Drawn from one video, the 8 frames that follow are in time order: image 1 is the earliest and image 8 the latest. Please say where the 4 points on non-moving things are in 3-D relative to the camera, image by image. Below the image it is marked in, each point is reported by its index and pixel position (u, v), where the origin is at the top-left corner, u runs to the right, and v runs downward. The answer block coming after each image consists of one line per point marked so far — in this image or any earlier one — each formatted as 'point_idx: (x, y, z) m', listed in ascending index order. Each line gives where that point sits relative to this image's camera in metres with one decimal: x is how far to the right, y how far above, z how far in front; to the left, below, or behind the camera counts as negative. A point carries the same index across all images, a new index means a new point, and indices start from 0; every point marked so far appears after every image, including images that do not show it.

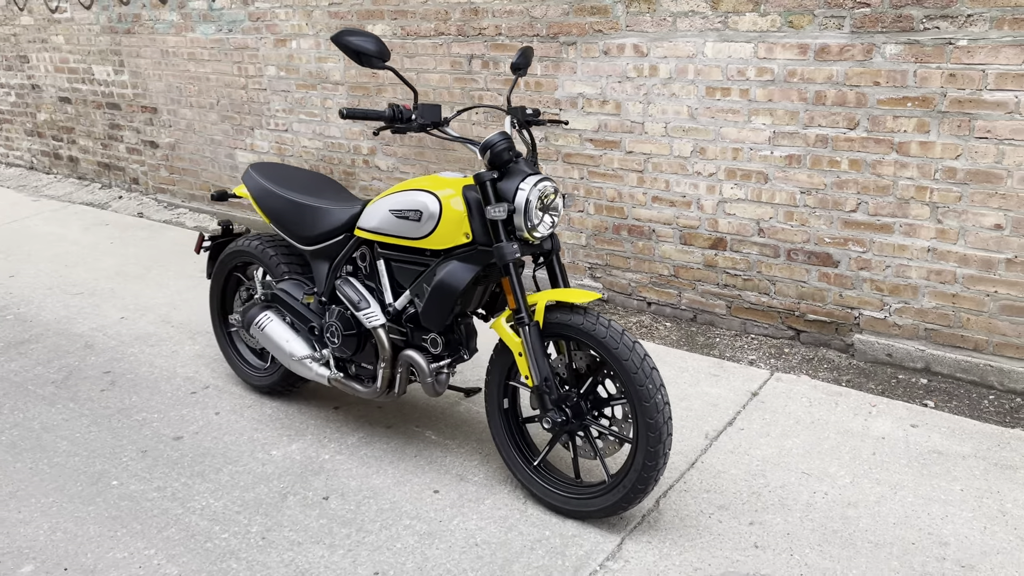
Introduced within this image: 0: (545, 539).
0: (+0.1, -0.7, +2.6) m
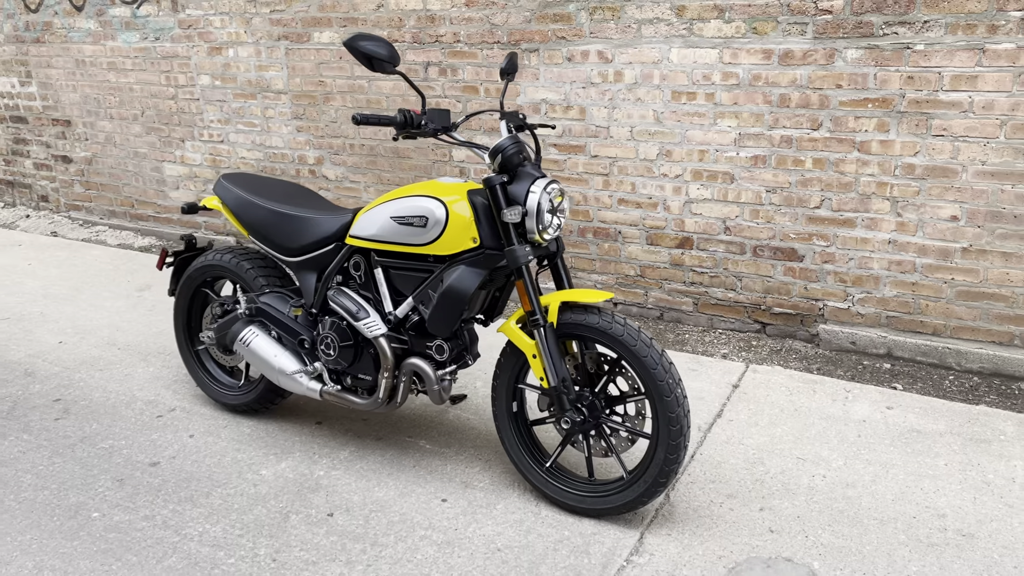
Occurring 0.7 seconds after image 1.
0: (+0.2, -0.7, +2.6) m
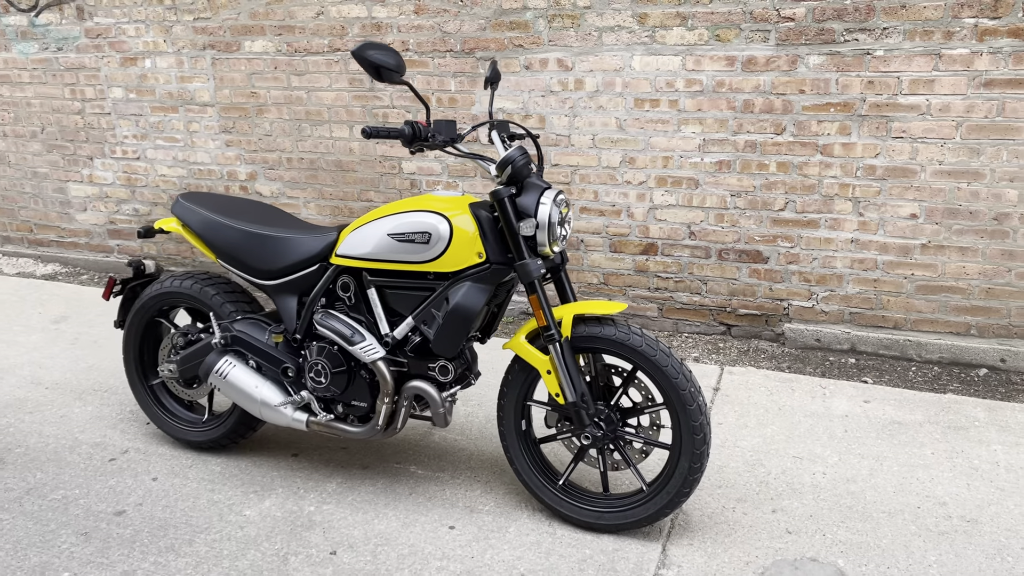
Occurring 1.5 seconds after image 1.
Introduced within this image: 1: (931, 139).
0: (+0.2, -0.8, +2.5) m
1: (+1.5, +0.5, +3.2) m
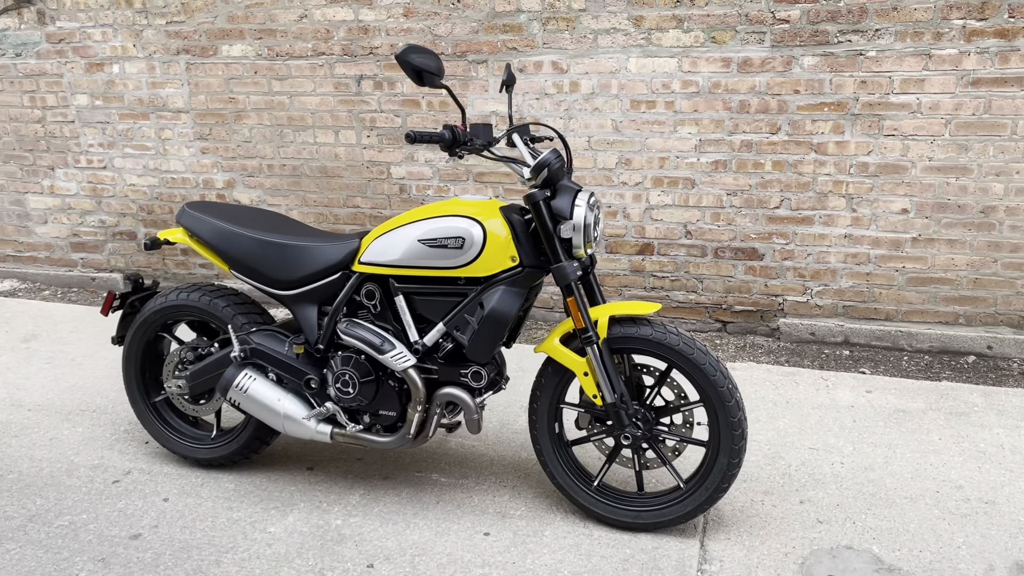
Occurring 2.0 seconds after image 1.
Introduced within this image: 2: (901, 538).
0: (+0.3, -0.8, +2.5) m
1: (+1.6, +0.6, +3.4) m
2: (+1.1, -0.7, +2.6) m
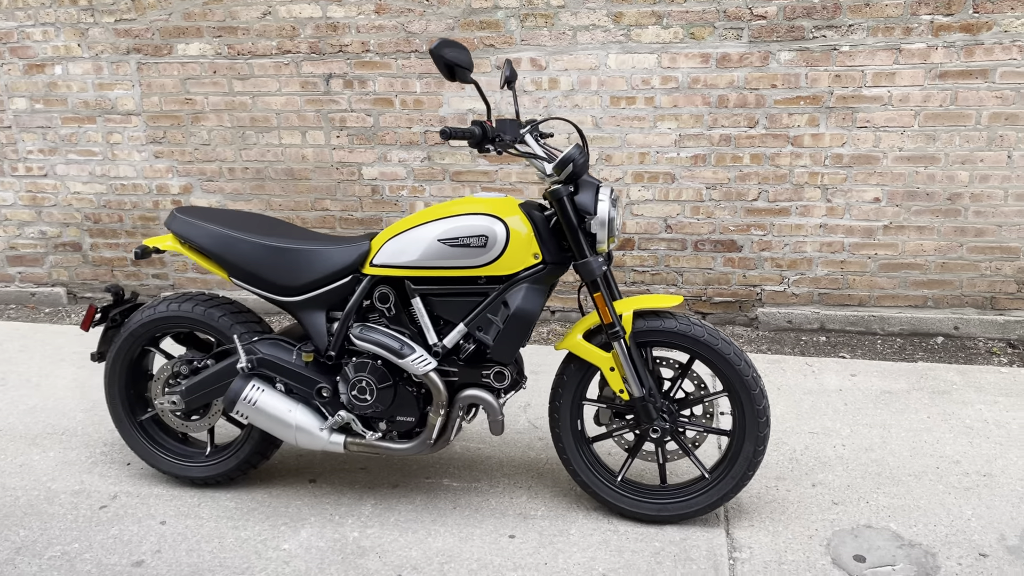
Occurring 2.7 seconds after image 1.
0: (+0.4, -0.8, +2.5) m
1: (+1.5, +0.6, +3.5) m
2: (+1.2, -0.7, +2.6) m
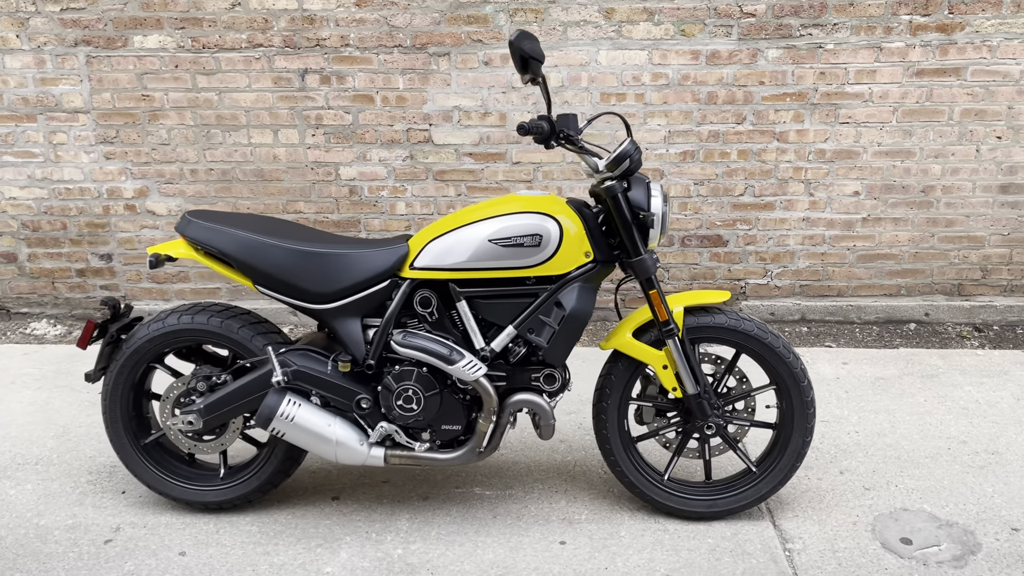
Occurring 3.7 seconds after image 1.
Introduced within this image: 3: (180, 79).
0: (+0.6, -0.7, +2.5) m
1: (+1.5, +0.7, +3.6) m
2: (+1.3, -0.6, +2.8) m
3: (-1.4, +0.9, +3.7) m
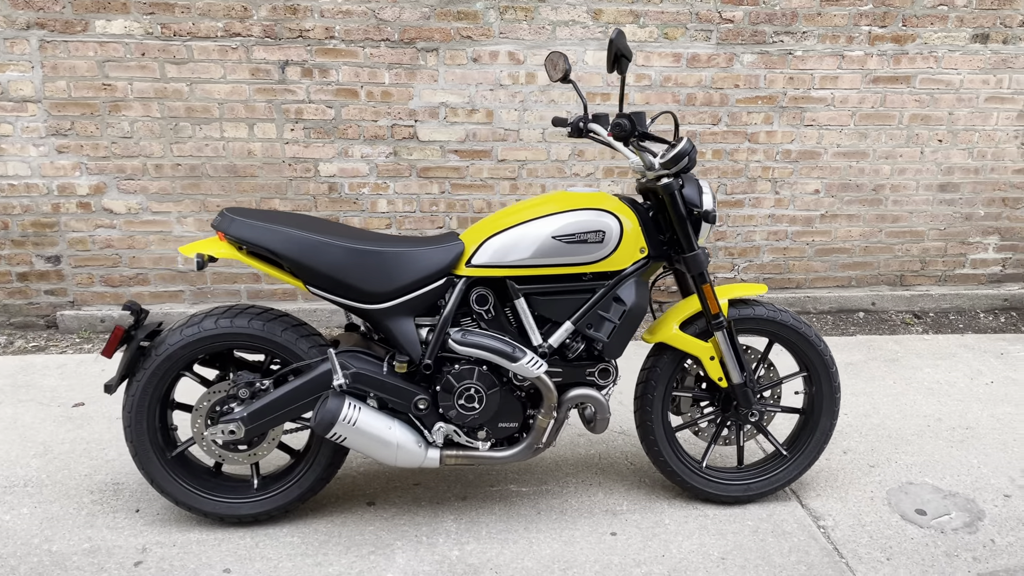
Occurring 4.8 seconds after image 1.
0: (+0.7, -0.7, +2.7) m
1: (+1.4, +0.7, +3.9) m
2: (+1.4, -0.6, +3.0) m
3: (-1.4, +0.9, +3.5) m
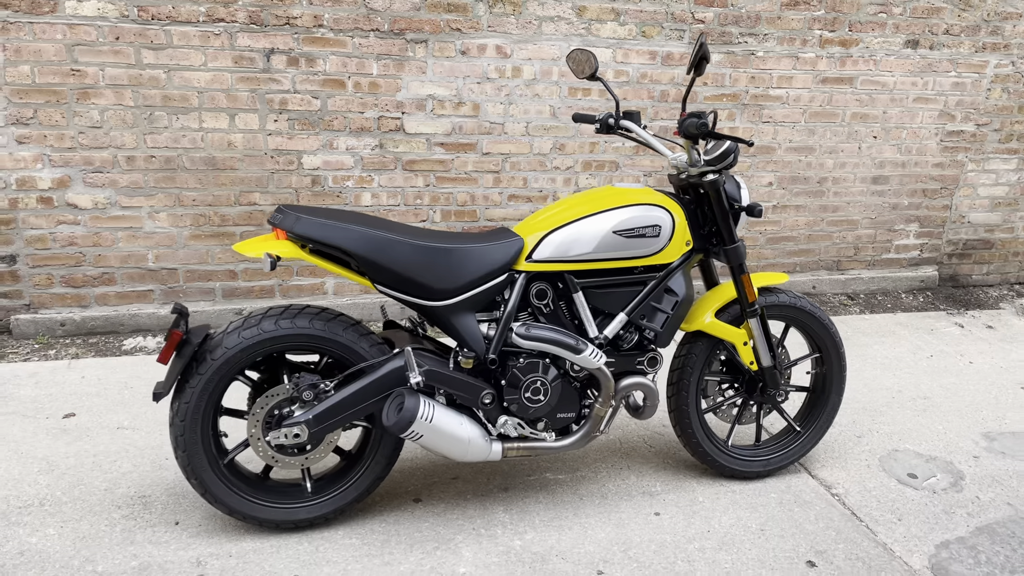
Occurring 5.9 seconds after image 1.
0: (+0.9, -0.7, +2.9) m
1: (+1.3, +0.8, +4.2) m
2: (+1.5, -0.6, +3.3) m
3: (-1.4, +0.9, +3.2) m
